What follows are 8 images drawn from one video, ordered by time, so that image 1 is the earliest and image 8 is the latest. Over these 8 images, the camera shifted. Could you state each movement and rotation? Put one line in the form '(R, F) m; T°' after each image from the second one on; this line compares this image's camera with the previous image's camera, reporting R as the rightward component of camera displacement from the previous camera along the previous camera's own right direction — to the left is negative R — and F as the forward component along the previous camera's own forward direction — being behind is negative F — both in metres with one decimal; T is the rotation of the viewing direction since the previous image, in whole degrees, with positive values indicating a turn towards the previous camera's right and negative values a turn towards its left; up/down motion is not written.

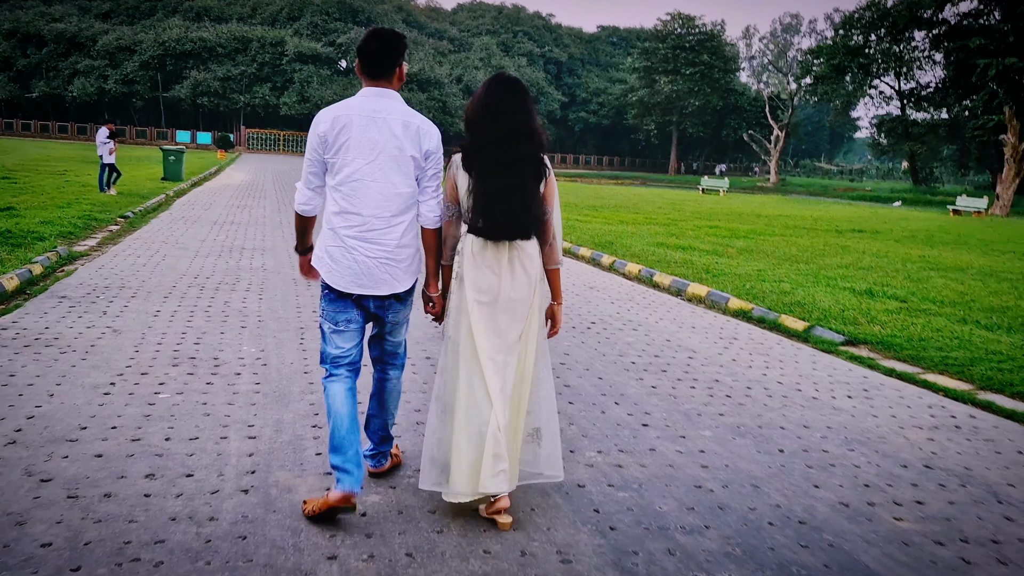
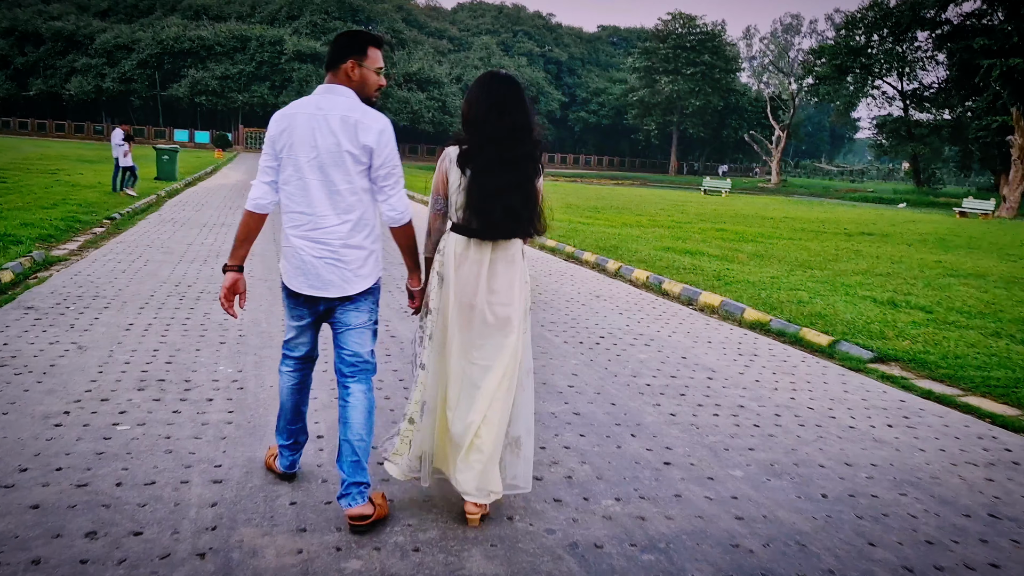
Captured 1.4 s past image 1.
(0.0, +0.5) m; 0°
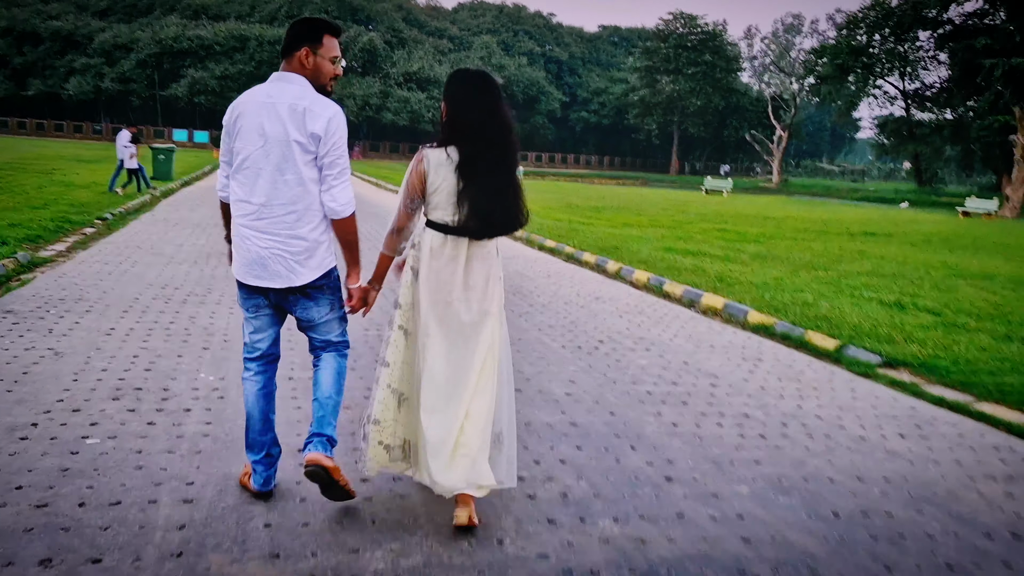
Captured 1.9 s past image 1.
(0.0, +0.2) m; 0°
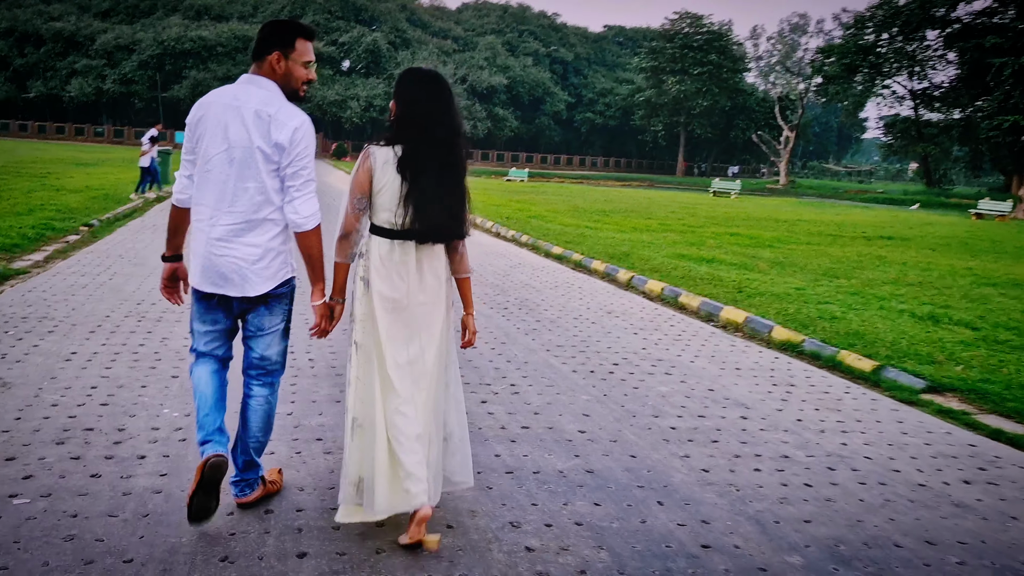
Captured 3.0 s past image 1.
(0.0, +0.6) m; 0°
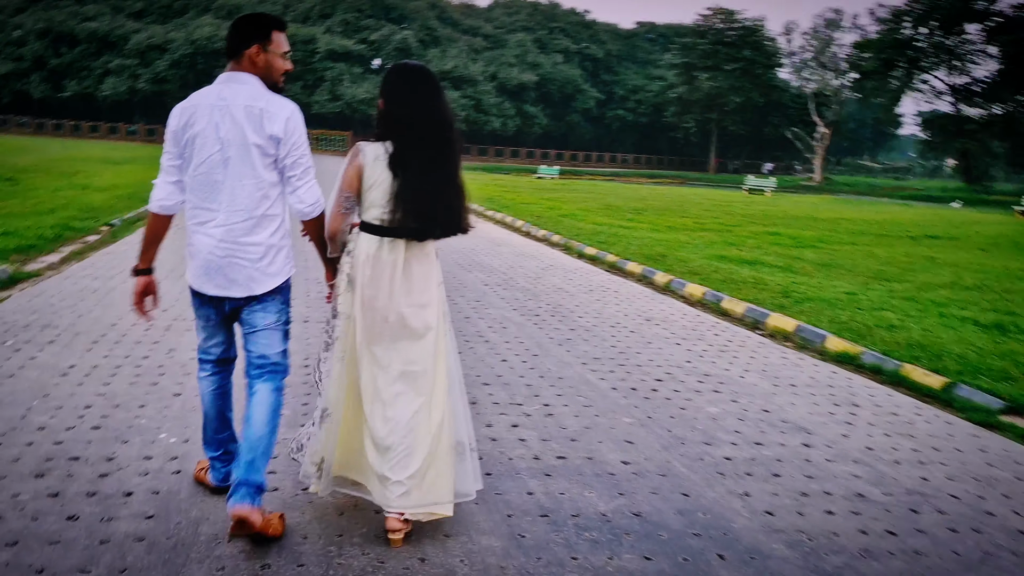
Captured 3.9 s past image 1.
(0.0, +0.5) m; -2°
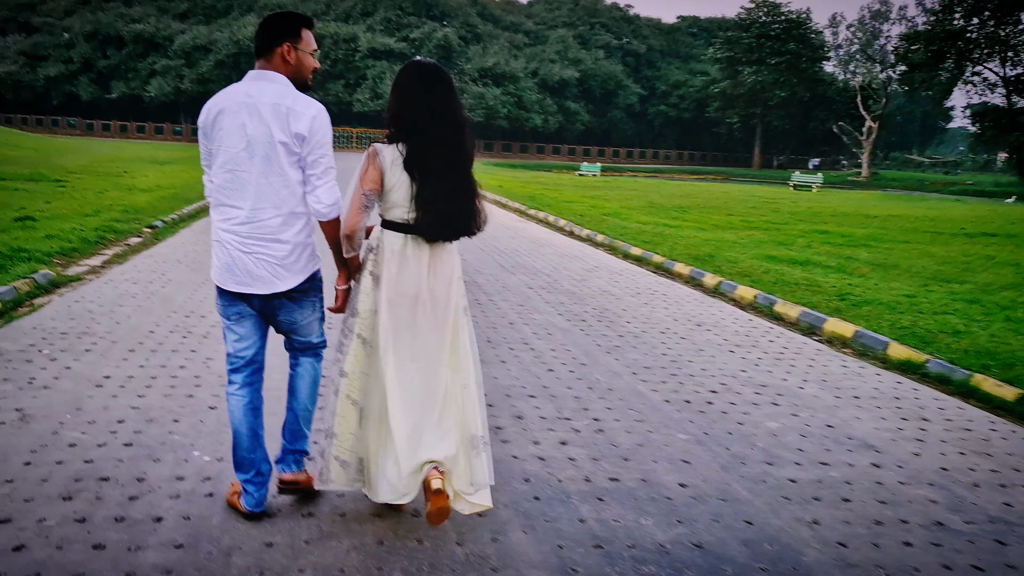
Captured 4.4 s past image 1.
(0.0, +0.2) m; -3°
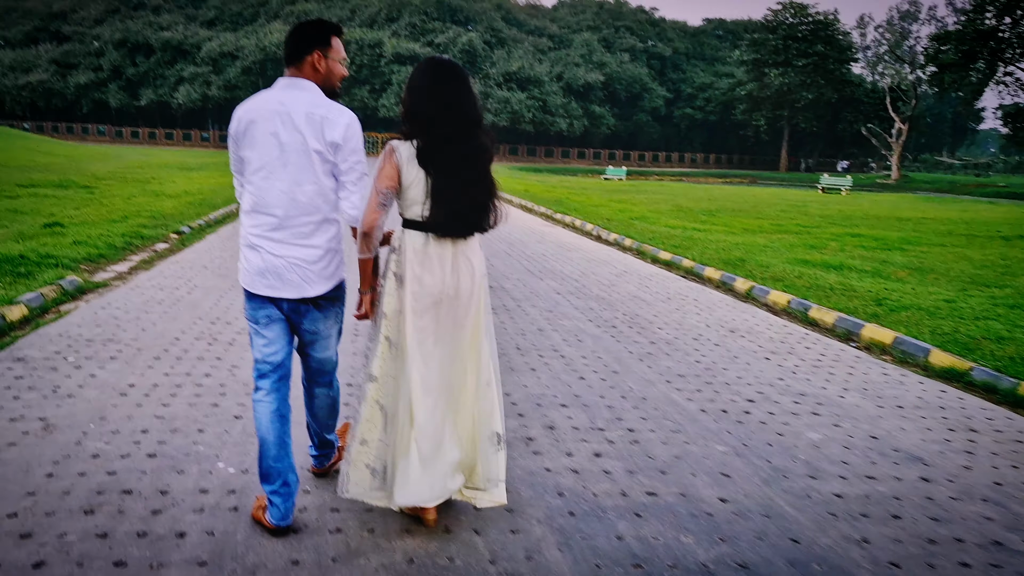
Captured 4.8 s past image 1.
(0.0, +0.1) m; -2°
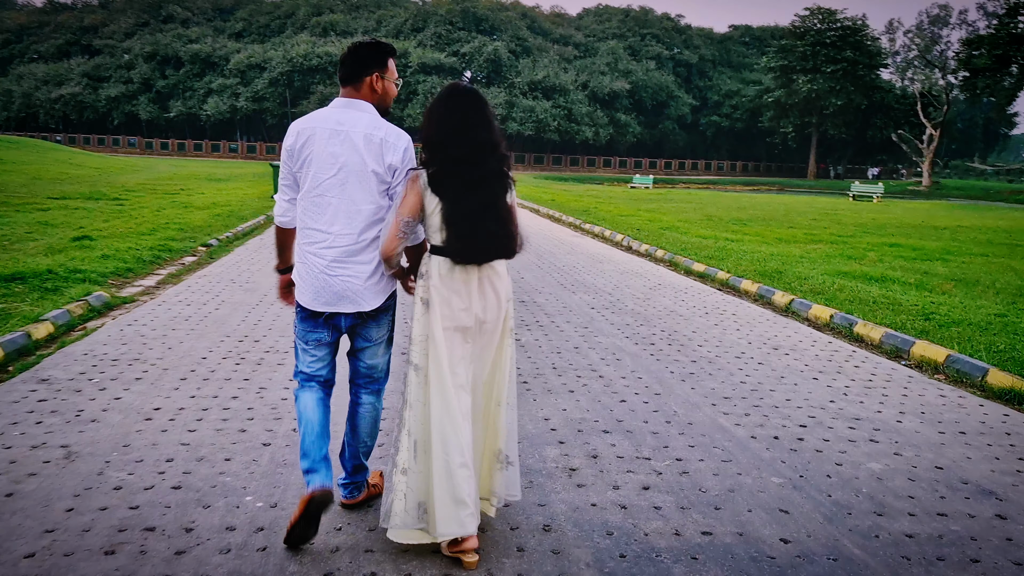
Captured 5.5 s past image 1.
(-0.1, +0.2) m; -2°
